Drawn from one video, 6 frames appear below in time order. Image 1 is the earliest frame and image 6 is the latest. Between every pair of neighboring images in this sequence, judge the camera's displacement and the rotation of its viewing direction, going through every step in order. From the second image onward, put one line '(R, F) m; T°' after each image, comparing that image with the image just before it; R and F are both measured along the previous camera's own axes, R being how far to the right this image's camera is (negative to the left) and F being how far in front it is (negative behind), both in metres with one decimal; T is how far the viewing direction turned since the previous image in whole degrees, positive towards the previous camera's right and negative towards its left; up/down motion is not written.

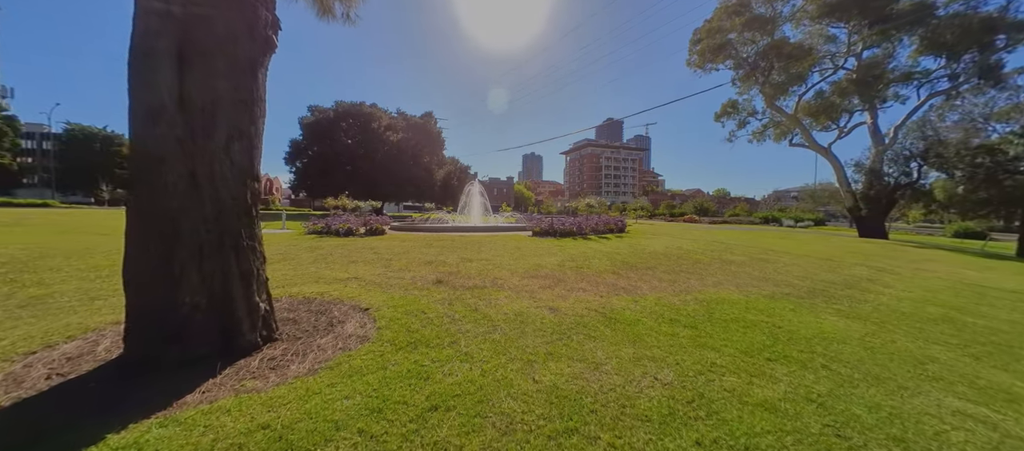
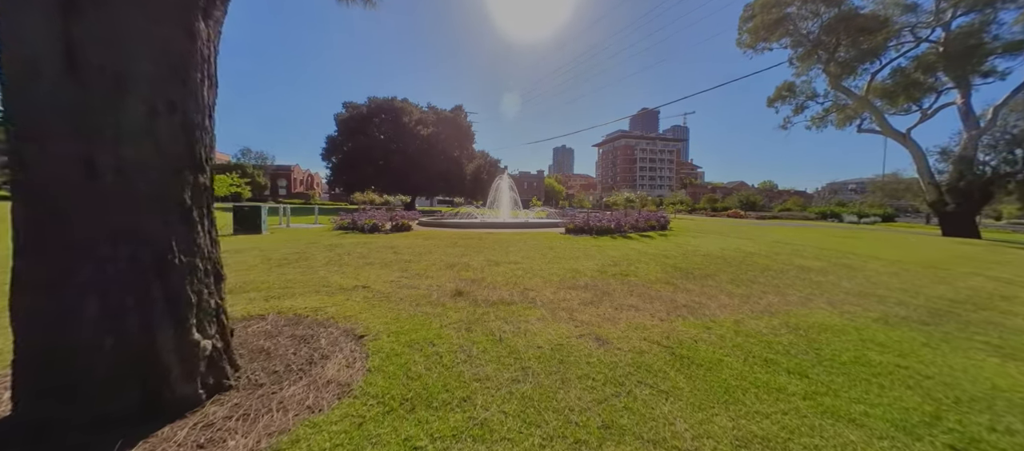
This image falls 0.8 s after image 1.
(-0.1, +0.9) m; -5°
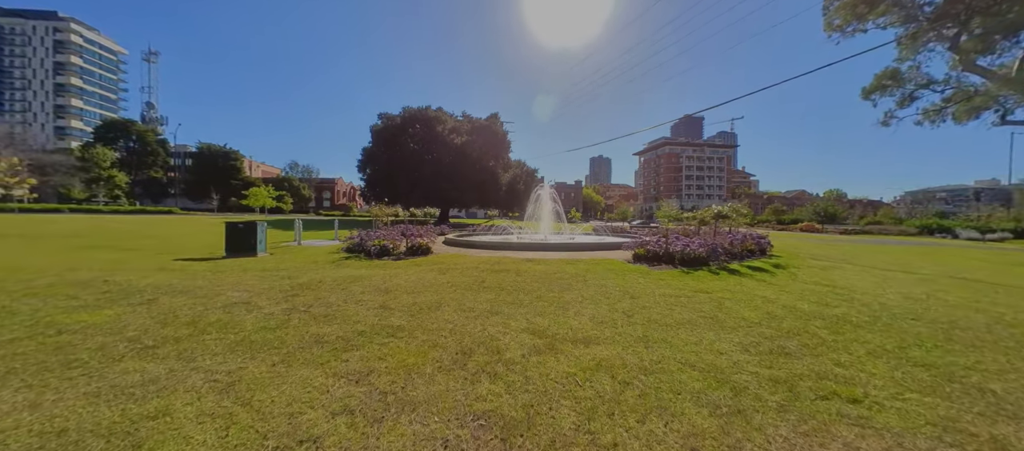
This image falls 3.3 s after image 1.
(-0.4, +3.0) m; -6°
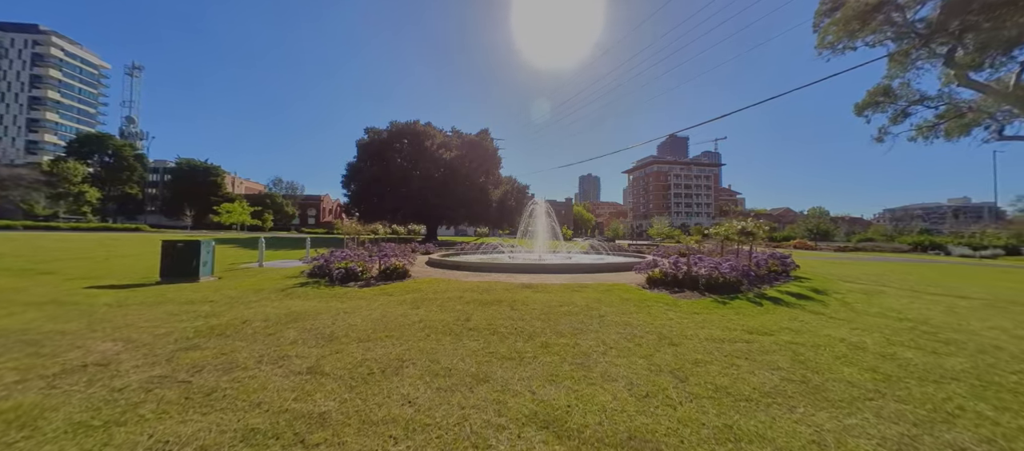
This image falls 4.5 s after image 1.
(-0.1, +1.4) m; +2°
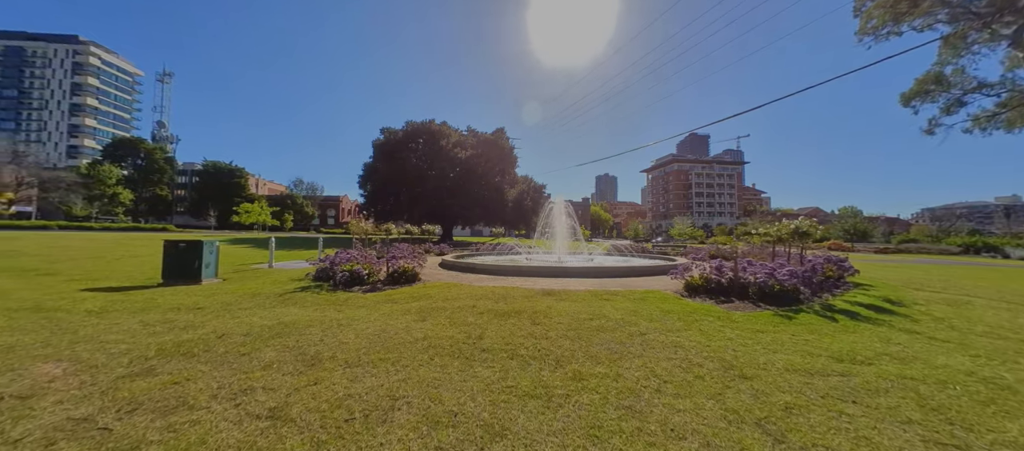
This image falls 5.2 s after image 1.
(-0.1, +0.8) m; -3°
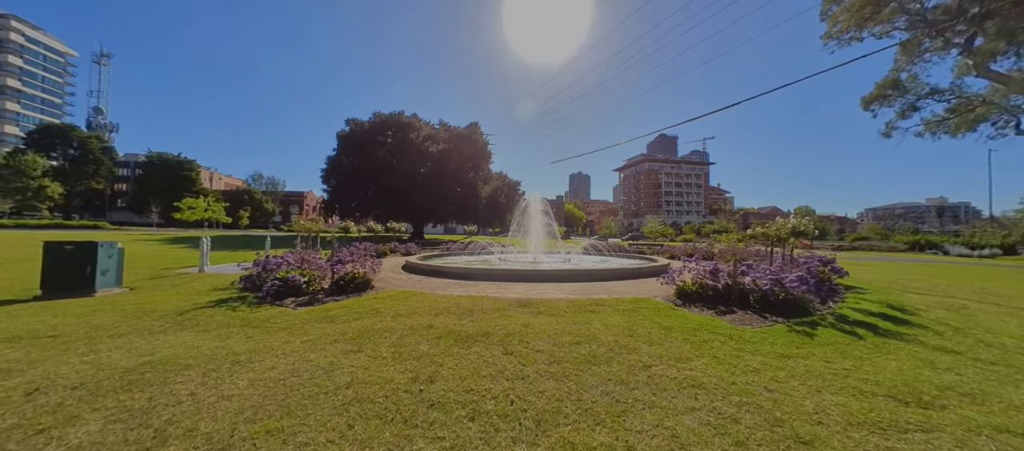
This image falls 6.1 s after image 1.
(+0.1, +1.0) m; +4°
